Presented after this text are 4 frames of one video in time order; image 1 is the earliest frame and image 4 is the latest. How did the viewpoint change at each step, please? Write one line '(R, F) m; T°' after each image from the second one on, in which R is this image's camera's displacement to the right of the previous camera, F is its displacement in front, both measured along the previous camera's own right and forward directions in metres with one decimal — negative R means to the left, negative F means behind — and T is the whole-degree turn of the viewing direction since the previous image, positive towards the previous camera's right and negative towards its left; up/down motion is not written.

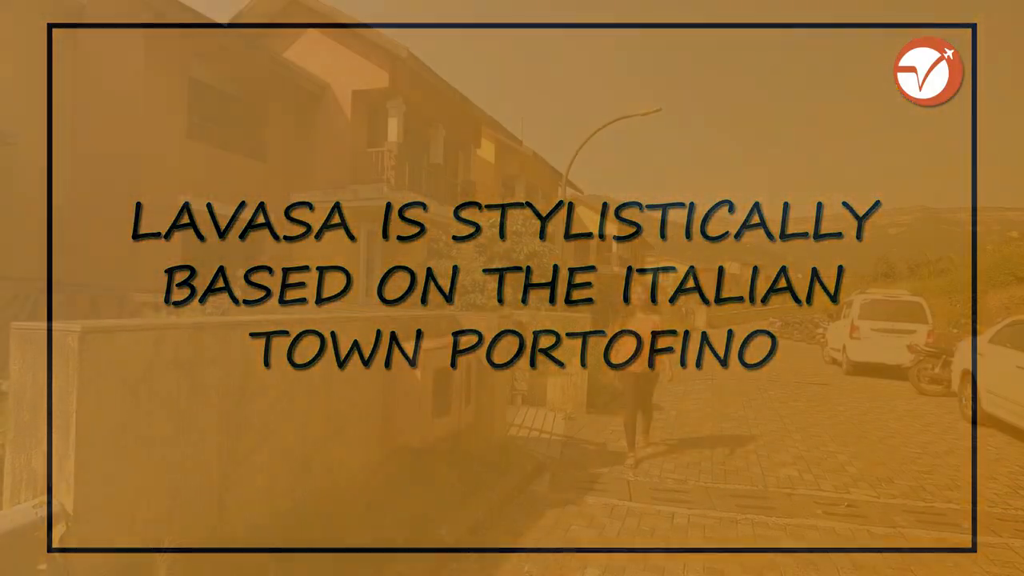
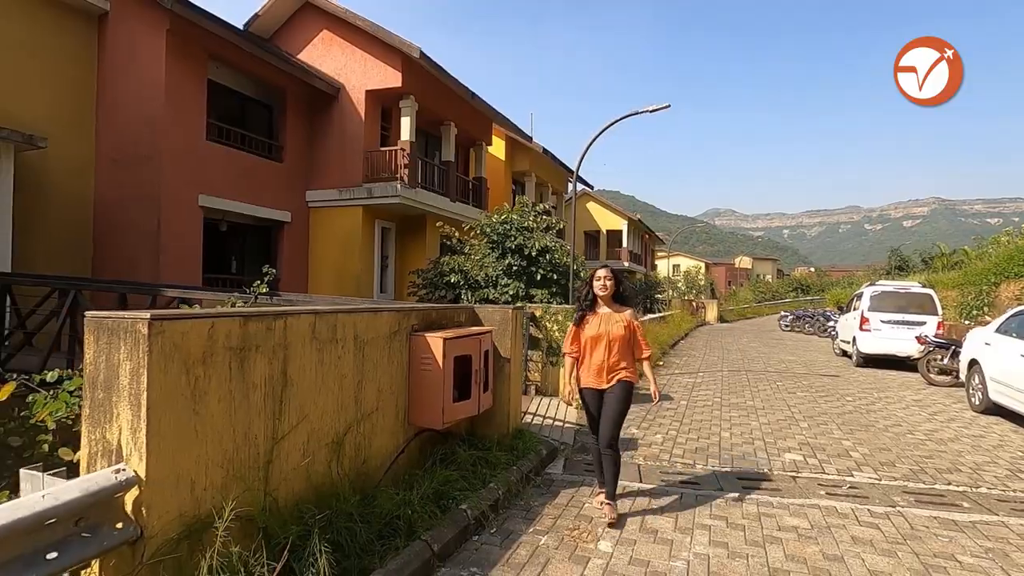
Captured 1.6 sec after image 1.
(0.0, -0.2) m; -1°
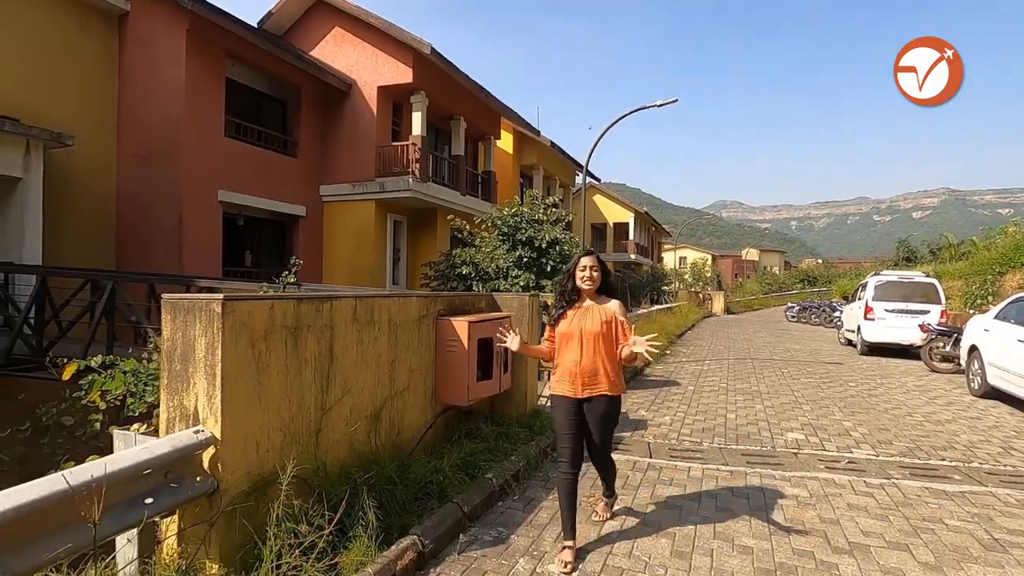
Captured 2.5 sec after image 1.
(-0.1, -0.3) m; -1°
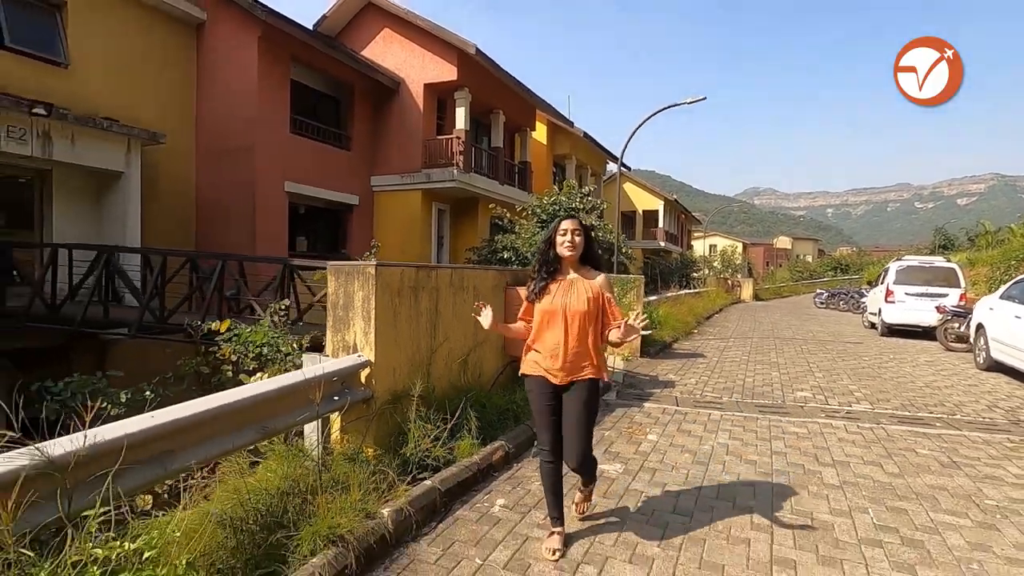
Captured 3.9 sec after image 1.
(-0.3, -1.1) m; -3°
